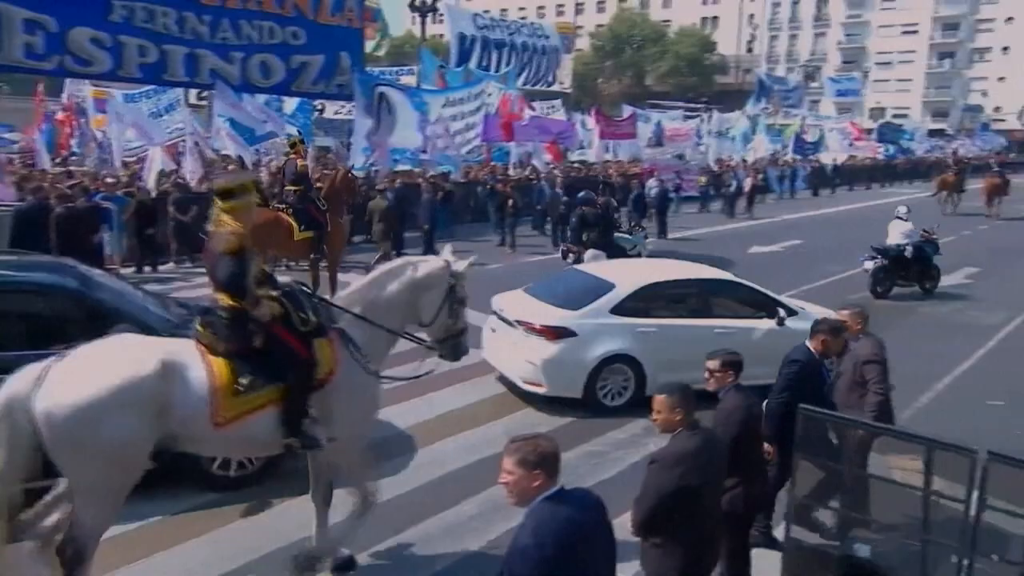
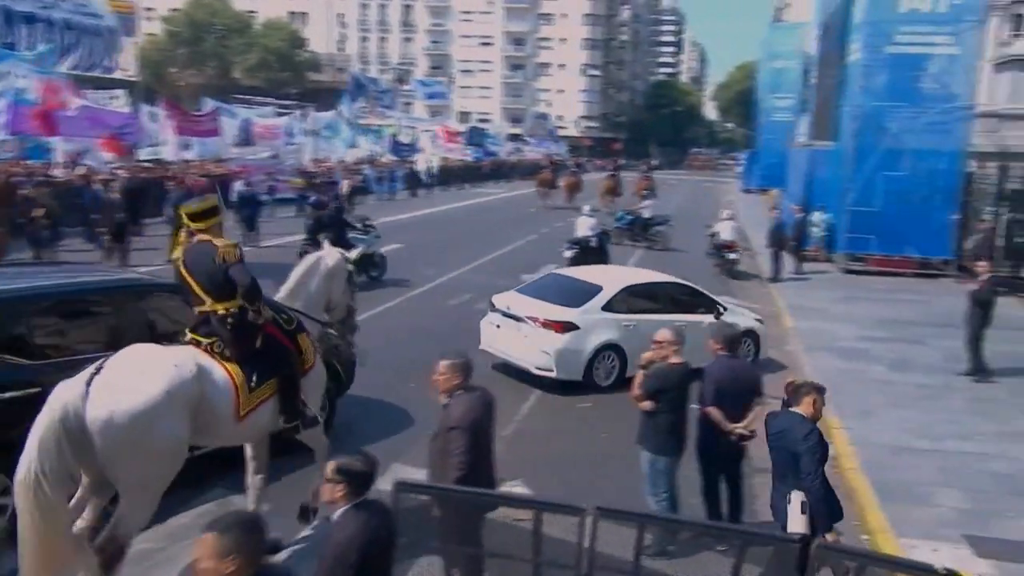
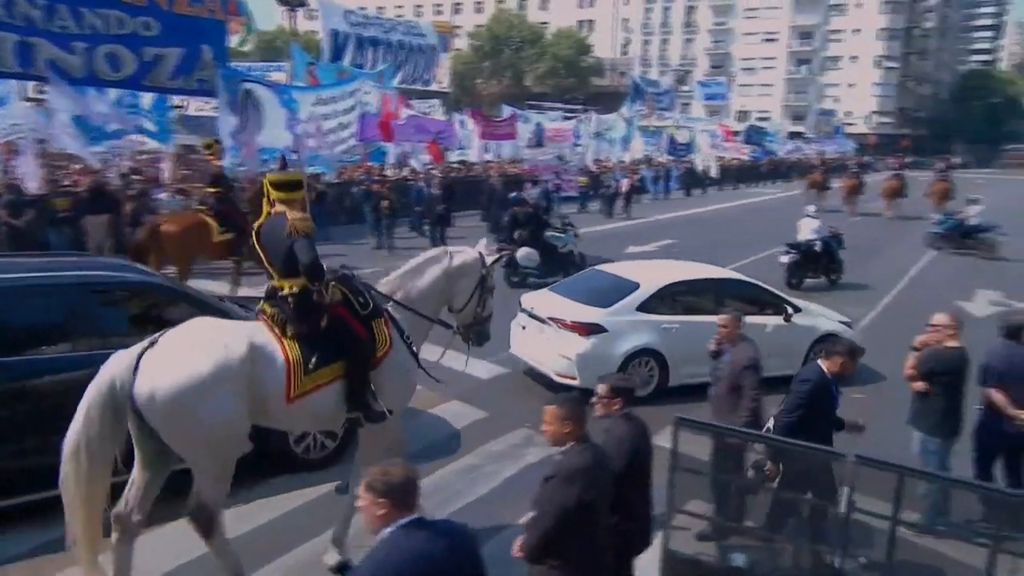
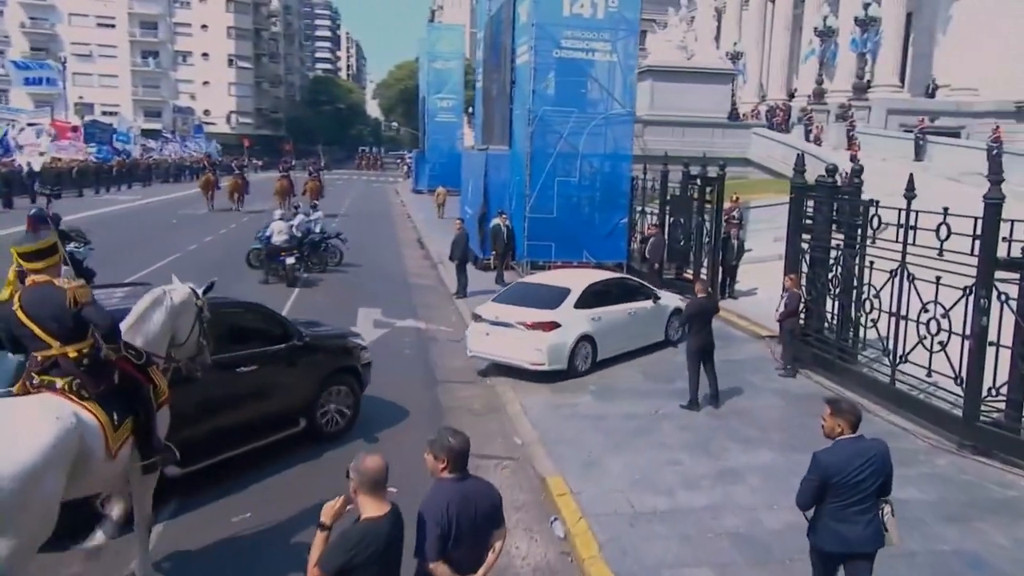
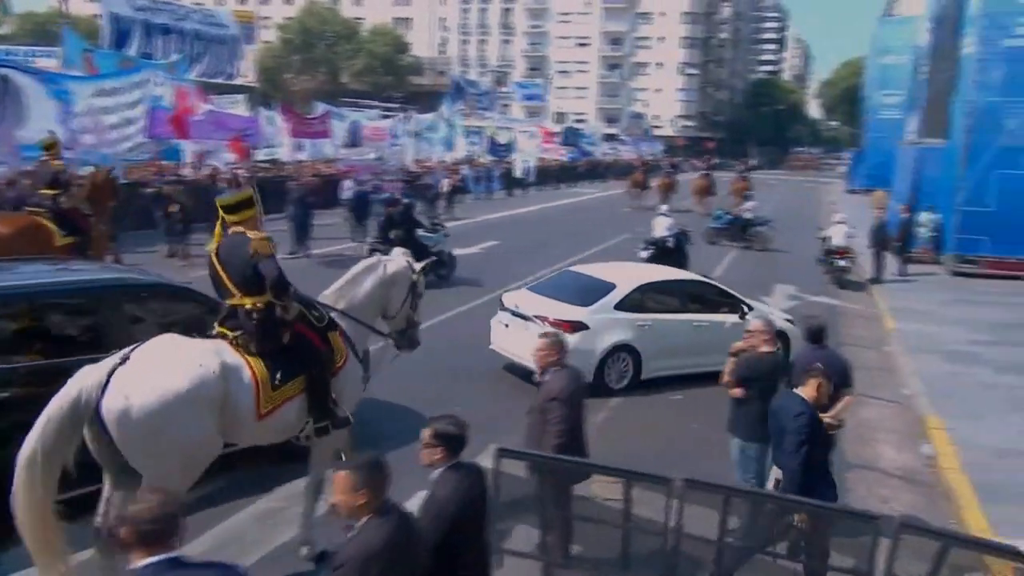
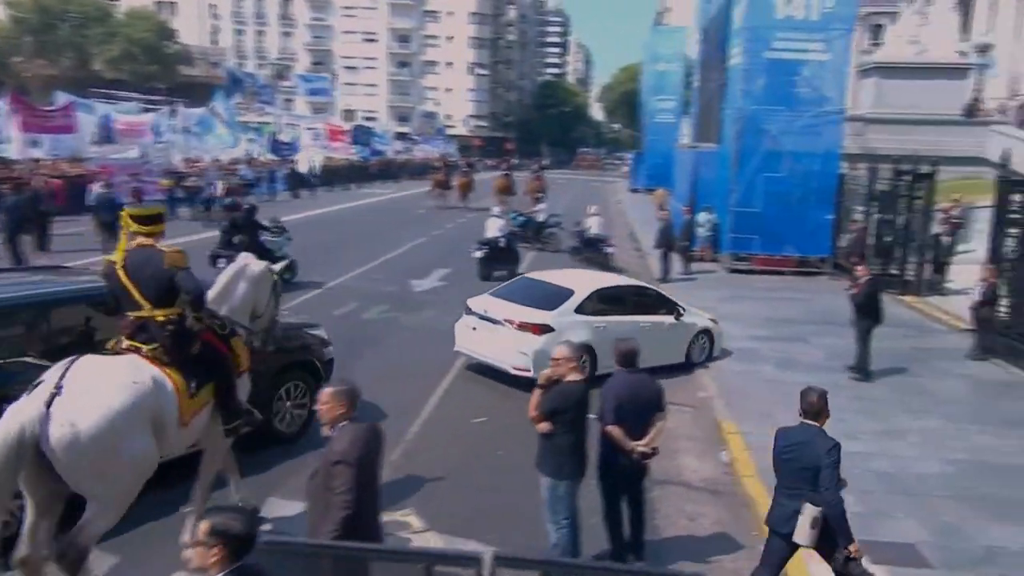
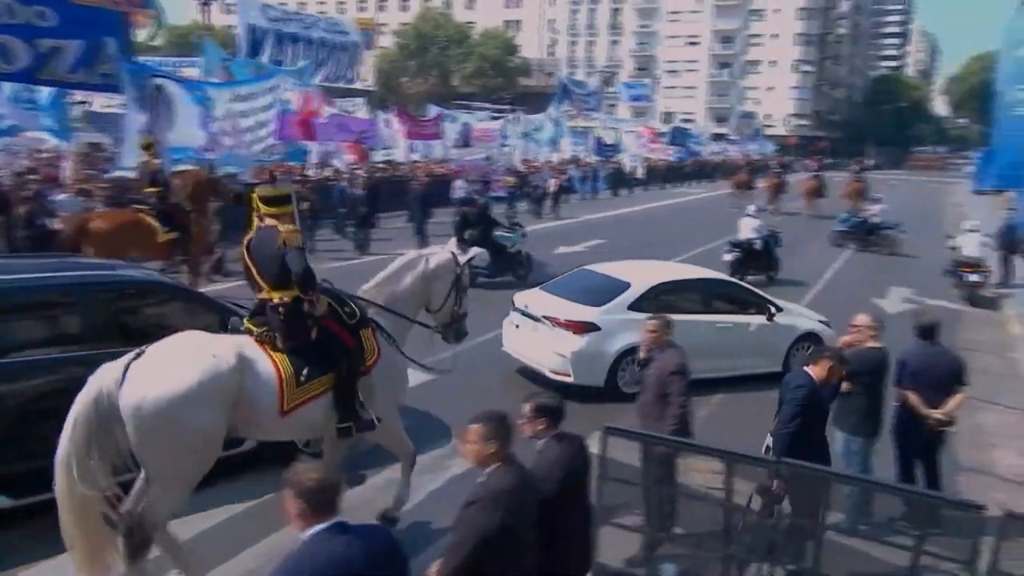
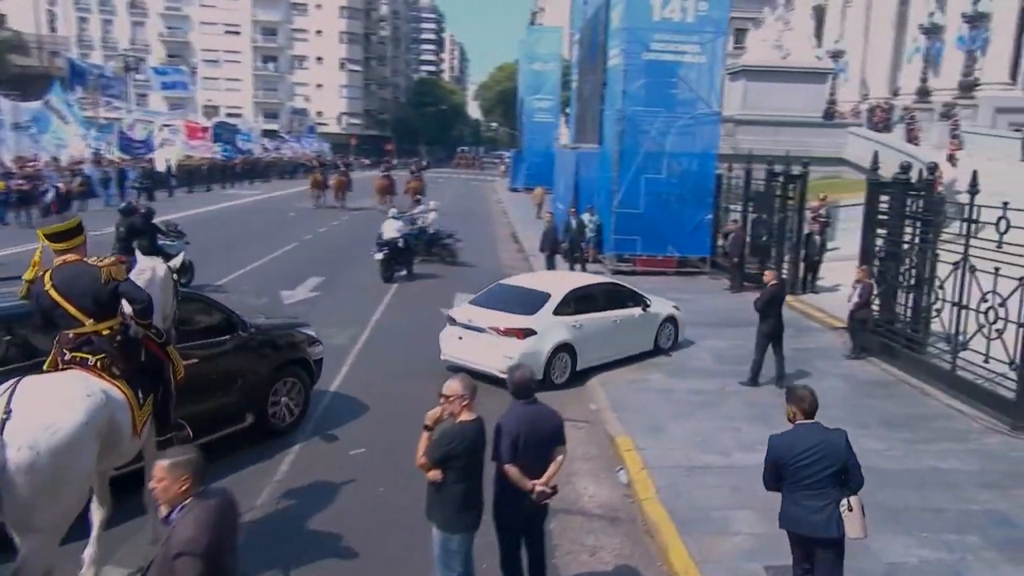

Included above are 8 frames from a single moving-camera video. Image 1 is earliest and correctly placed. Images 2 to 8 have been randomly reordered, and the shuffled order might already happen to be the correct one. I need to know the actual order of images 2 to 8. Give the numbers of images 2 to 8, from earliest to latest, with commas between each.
3, 7, 5, 2, 6, 8, 4
